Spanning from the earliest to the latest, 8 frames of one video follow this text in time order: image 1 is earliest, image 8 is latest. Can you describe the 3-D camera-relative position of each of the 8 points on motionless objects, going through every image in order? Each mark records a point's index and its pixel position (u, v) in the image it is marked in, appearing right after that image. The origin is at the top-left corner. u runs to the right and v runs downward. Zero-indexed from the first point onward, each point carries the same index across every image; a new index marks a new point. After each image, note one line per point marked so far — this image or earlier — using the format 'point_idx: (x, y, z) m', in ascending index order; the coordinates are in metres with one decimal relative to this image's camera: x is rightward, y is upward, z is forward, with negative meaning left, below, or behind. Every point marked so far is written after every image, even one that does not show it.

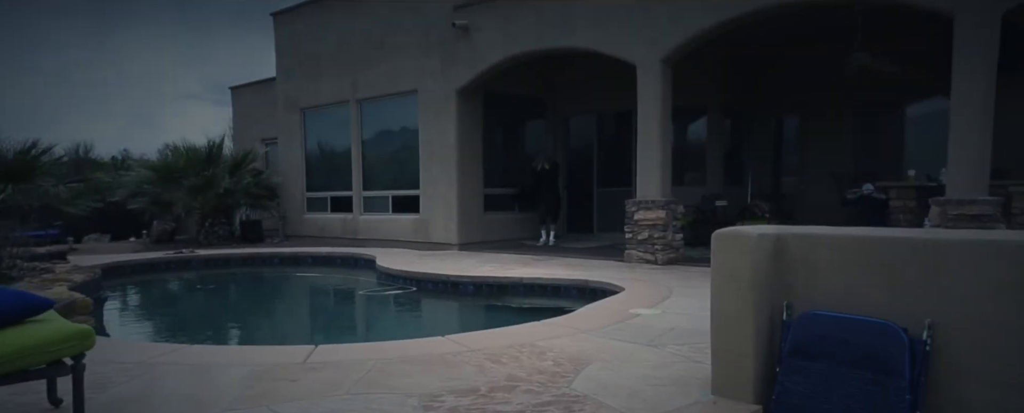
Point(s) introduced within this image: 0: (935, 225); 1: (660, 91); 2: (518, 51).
0: (+3.7, -0.2, +5.3) m
1: (+1.8, +1.4, +7.3) m
2: (+0.1, +2.2, +8.8) m
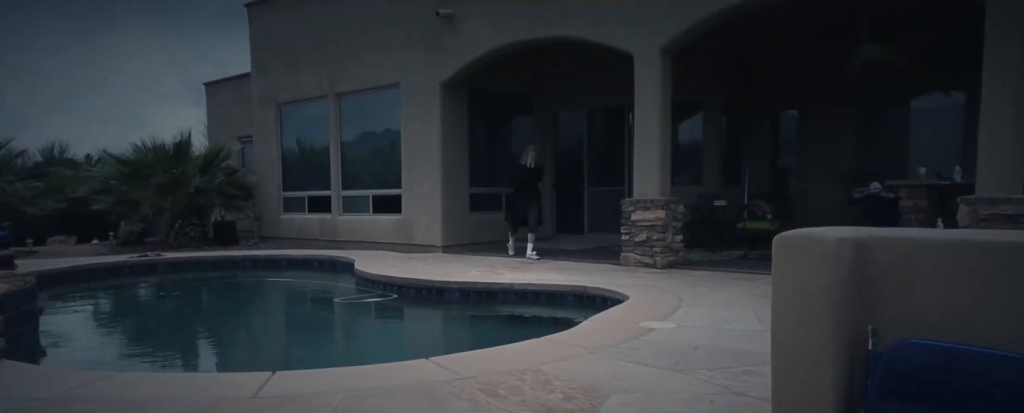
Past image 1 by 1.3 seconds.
0: (+3.6, -0.2, +4.9) m
1: (+1.6, +1.4, +6.9) m
2: (-0.1, +2.2, +8.3) m
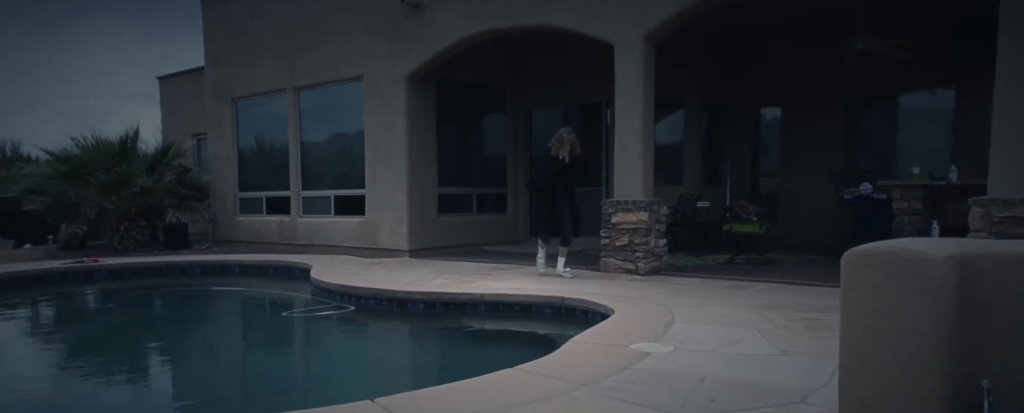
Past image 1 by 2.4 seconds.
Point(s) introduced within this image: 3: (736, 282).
0: (+3.4, -0.2, +4.5) m
1: (+1.3, +1.4, +6.4) m
2: (-0.4, +2.2, +7.7) m
3: (+2.1, -0.7, +5.6) m
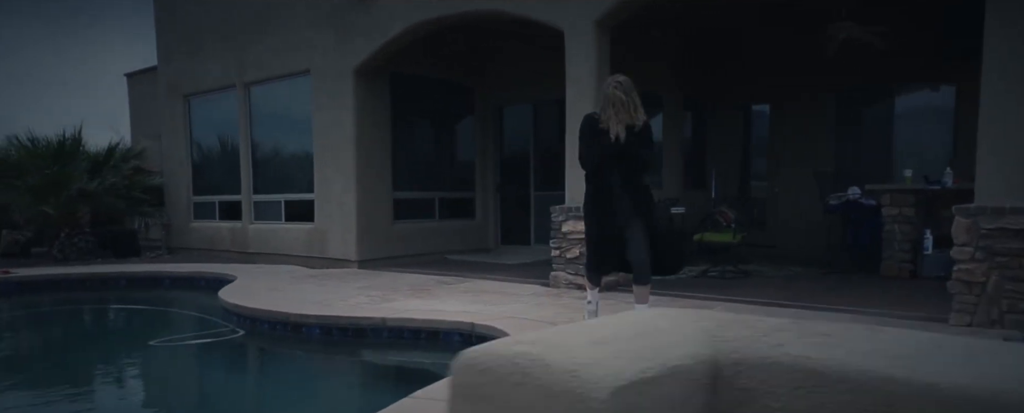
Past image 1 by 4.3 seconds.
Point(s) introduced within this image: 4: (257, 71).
0: (+2.8, -0.2, +3.8) m
1: (+0.8, +1.3, +5.7) m
2: (-1.0, +2.1, +7.0) m
3: (+1.5, -0.8, +4.8) m
4: (-3.8, +2.0, +9.1) m
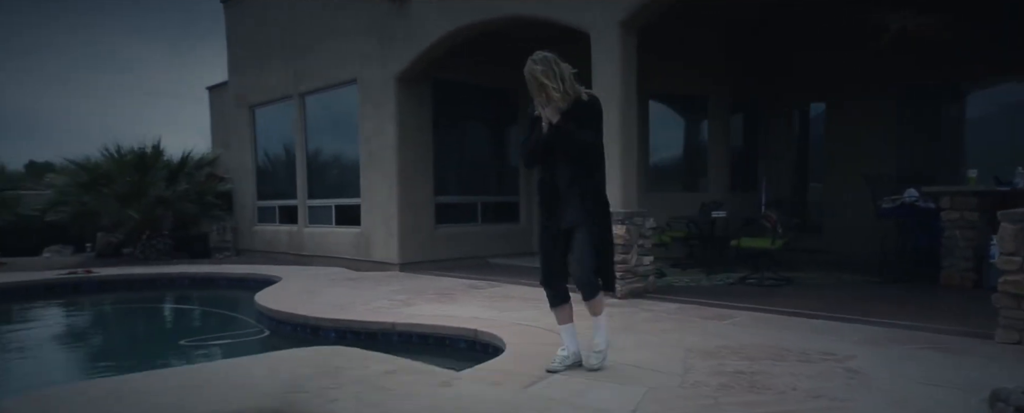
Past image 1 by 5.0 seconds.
0: (+2.8, -0.3, +3.4) m
1: (+1.0, +1.3, +5.5) m
2: (-0.6, +2.1, +7.1) m
3: (+1.6, -0.8, +4.6) m
4: (-3.1, +2.0, +9.4) m
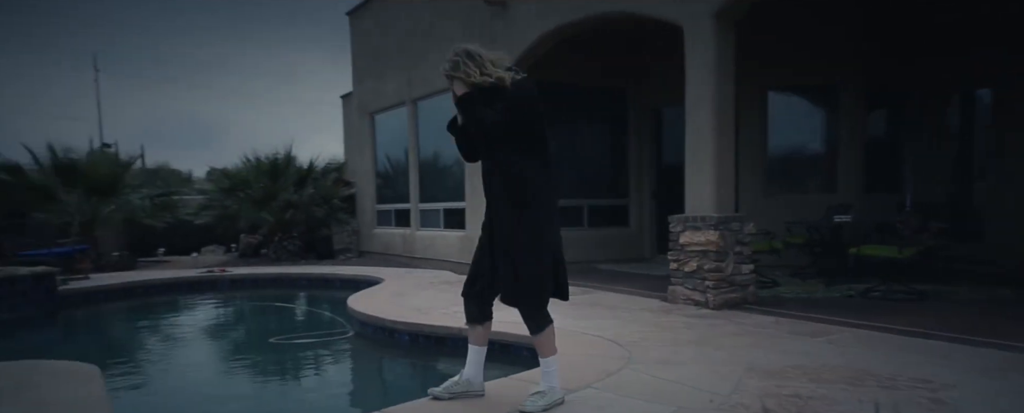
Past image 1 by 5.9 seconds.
0: (+3.0, -0.3, +2.7) m
1: (+1.7, +1.2, +5.1) m
2: (+0.5, +2.0, +7.0) m
3: (+2.1, -0.8, +4.1) m
4: (-1.4, +1.9, +9.8) m
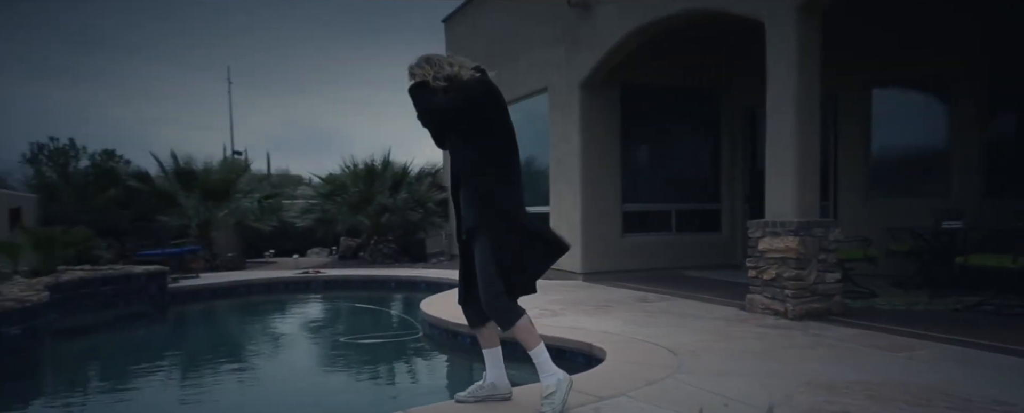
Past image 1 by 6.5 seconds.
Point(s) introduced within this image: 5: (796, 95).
0: (+3.2, -0.3, +2.2) m
1: (+2.3, +1.2, +4.9) m
2: (+1.4, +2.0, +6.9) m
3: (+2.5, -0.8, +3.8) m
4: (-0.1, +1.8, +10.0) m
5: (+2.3, +0.9, +4.9) m
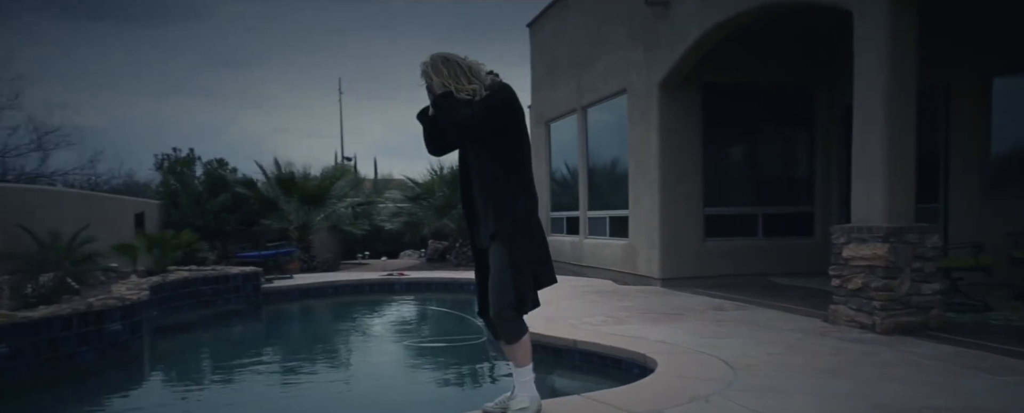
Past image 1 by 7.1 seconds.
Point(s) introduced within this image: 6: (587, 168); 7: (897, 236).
0: (+3.2, -0.3, +1.7) m
1: (+2.7, +1.2, +4.5) m
2: (+2.2, +2.0, +6.7) m
3: (+2.8, -0.9, +3.3) m
4: (+1.2, +1.8, +9.9) m
5: (+2.7, +0.8, +4.5) m
6: (+1.2, +0.6, +10.2) m
7: (+2.7, -0.2, +4.3) m
